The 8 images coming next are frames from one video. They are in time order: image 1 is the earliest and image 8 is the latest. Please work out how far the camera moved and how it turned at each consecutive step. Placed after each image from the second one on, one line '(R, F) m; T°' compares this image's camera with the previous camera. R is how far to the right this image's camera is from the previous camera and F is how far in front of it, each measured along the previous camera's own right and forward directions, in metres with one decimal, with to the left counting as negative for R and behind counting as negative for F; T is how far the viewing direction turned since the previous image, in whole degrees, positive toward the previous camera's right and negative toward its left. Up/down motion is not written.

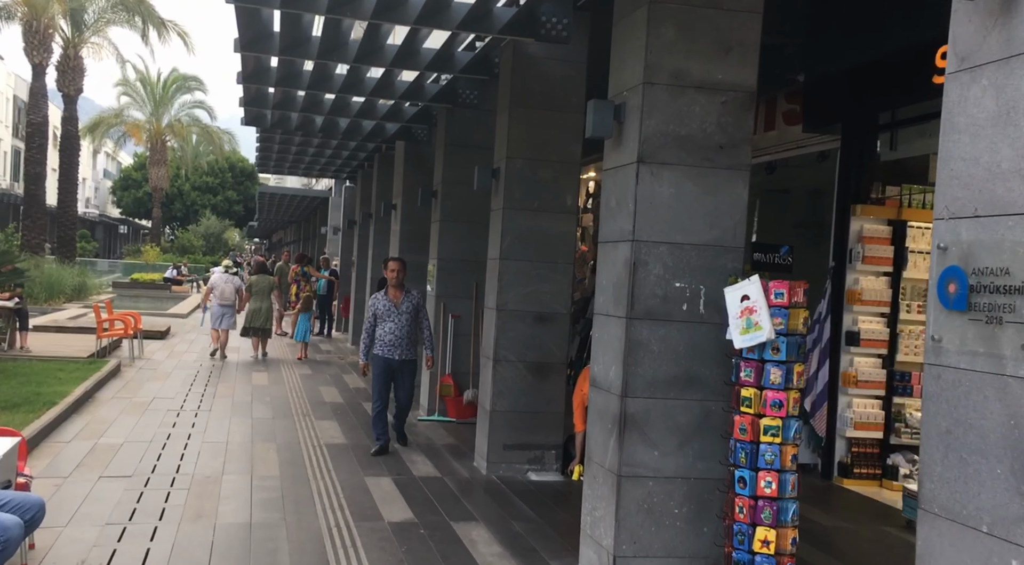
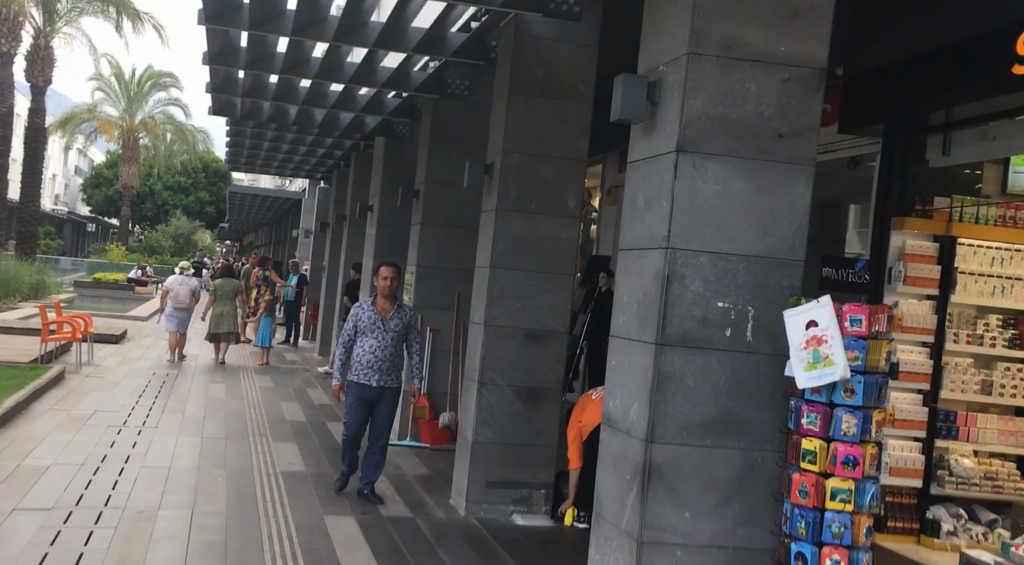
(-0.1, +1.0) m; +2°
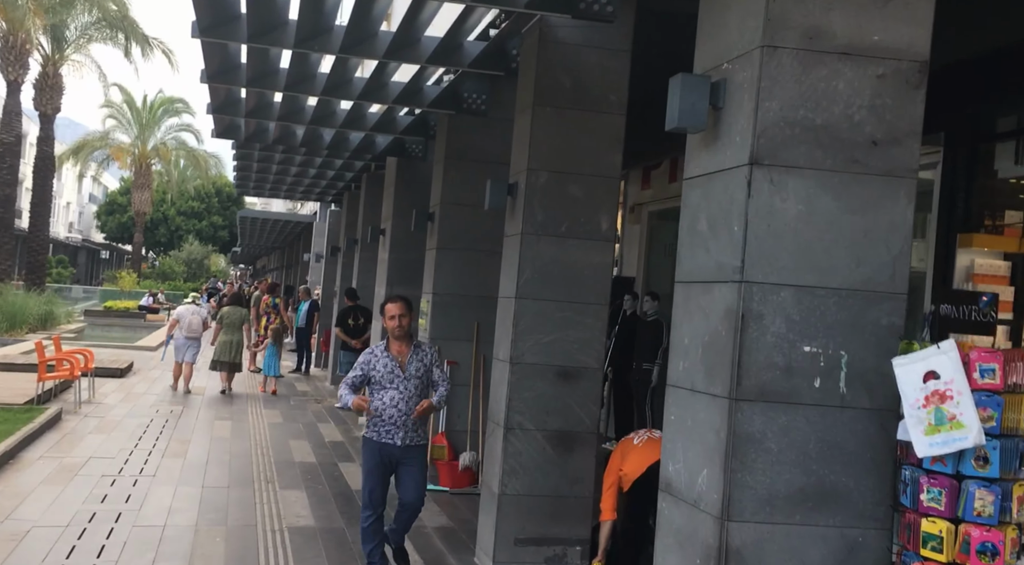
(-0.1, +0.7) m; -1°
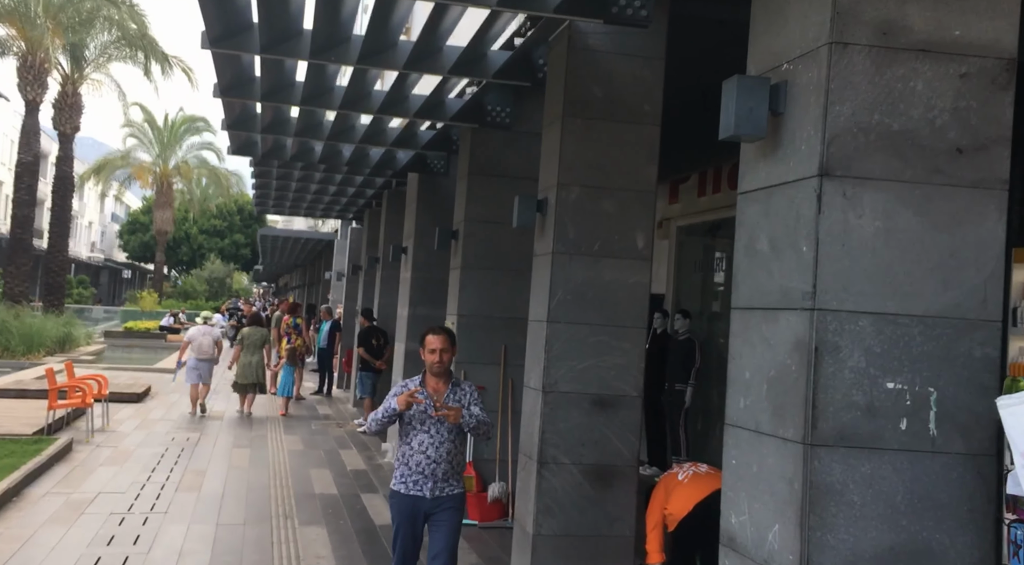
(-0.1, +0.4) m; -1°
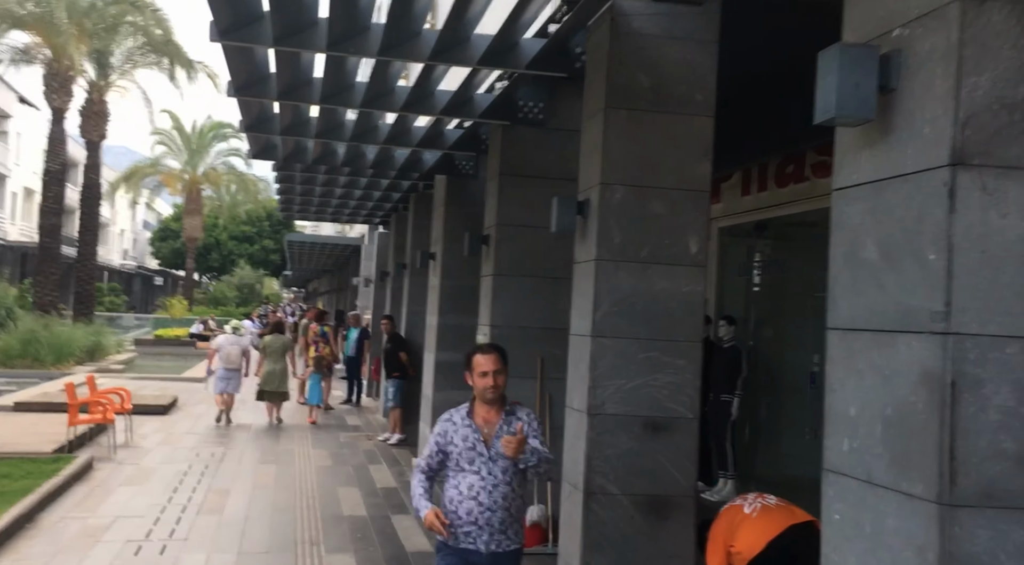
(-0.1, +0.6) m; -2°
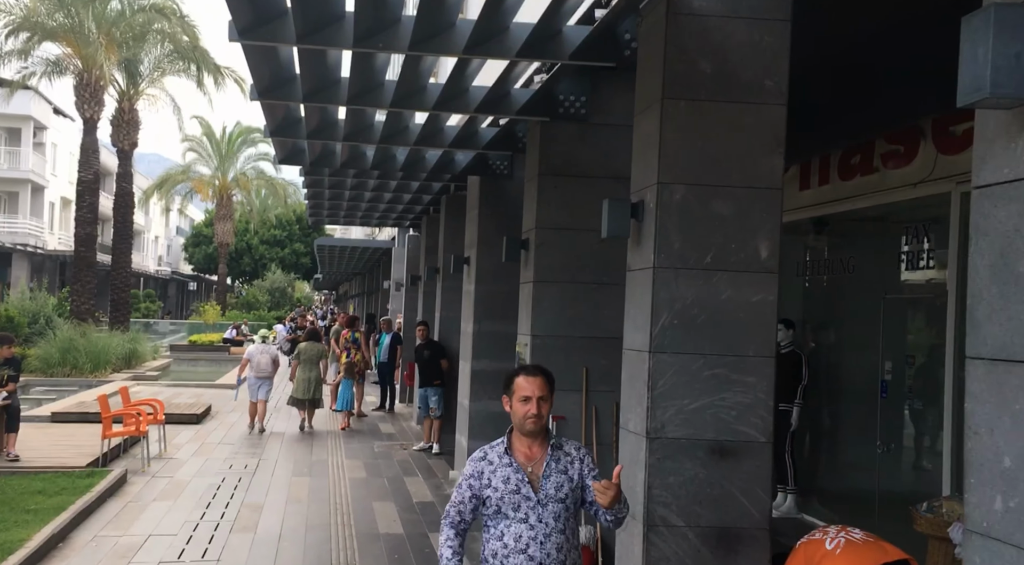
(-0.1, +0.5) m; -2°
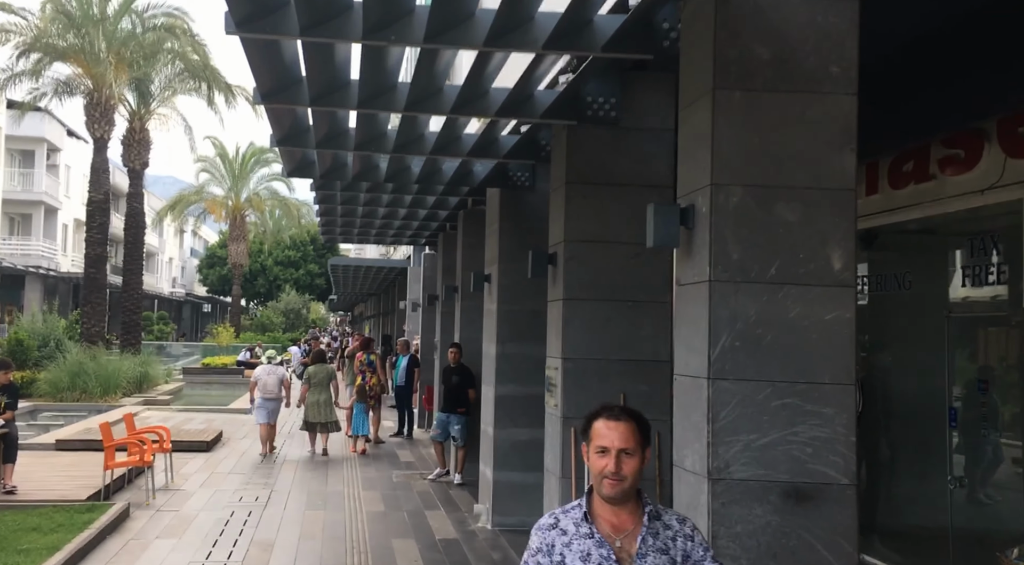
(-0.1, +0.6) m; -1°
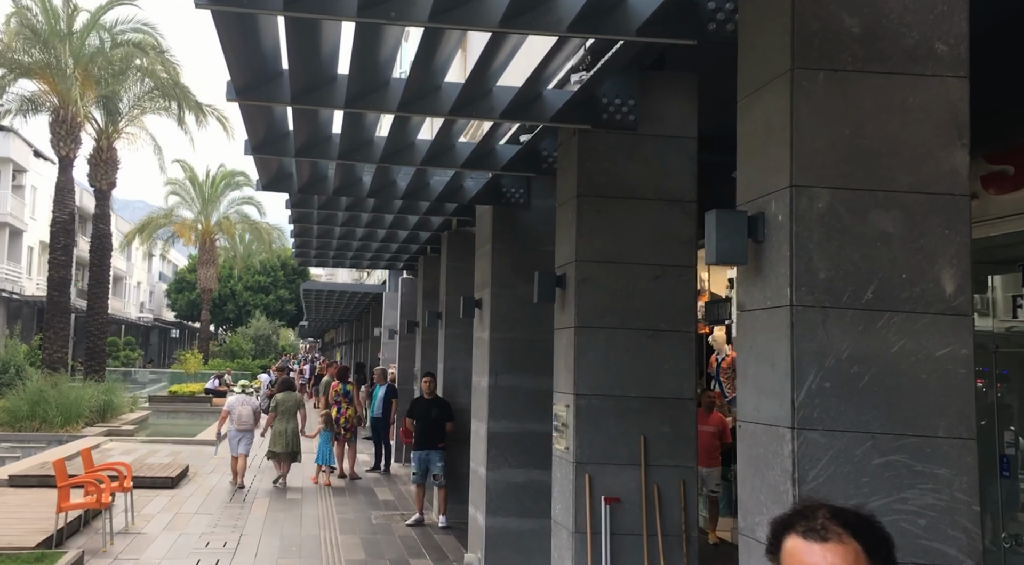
(-0.2, +0.9) m; +2°
